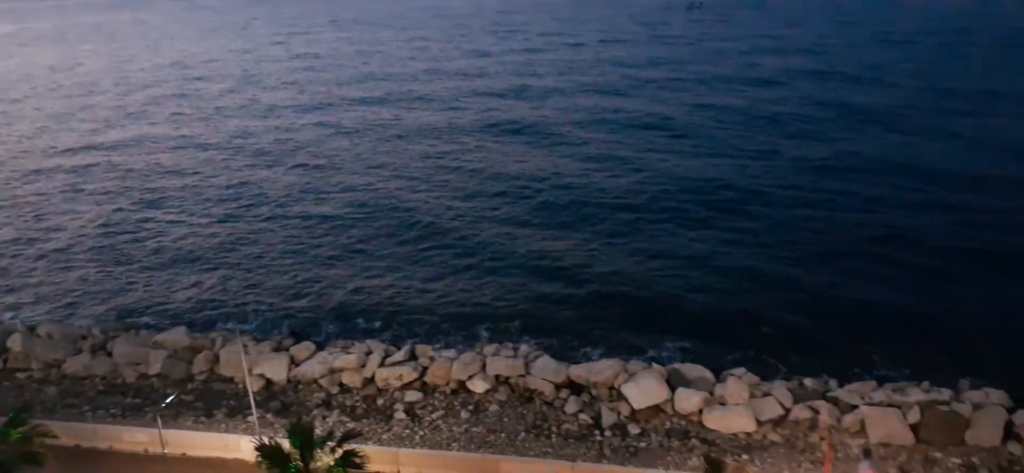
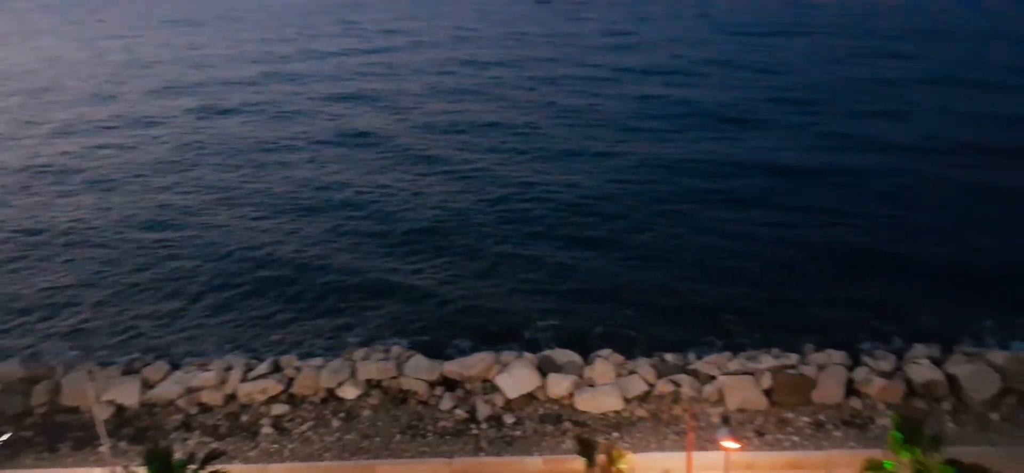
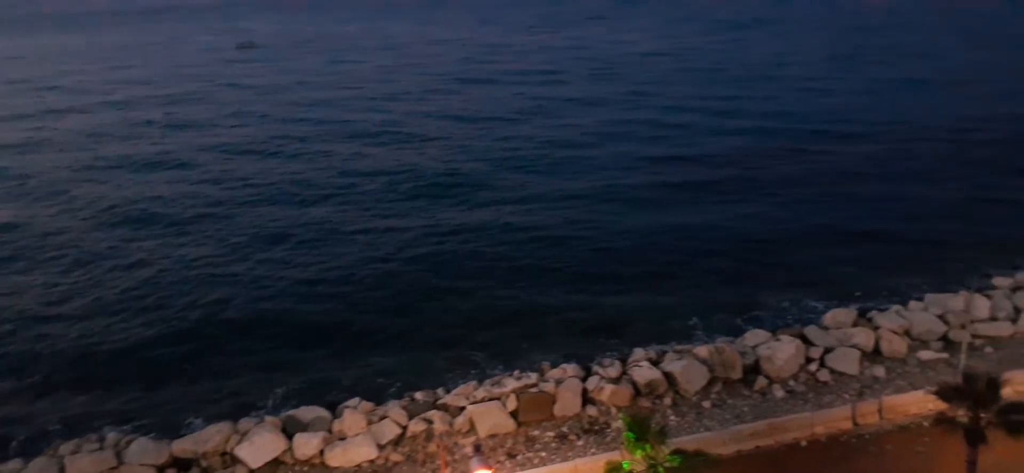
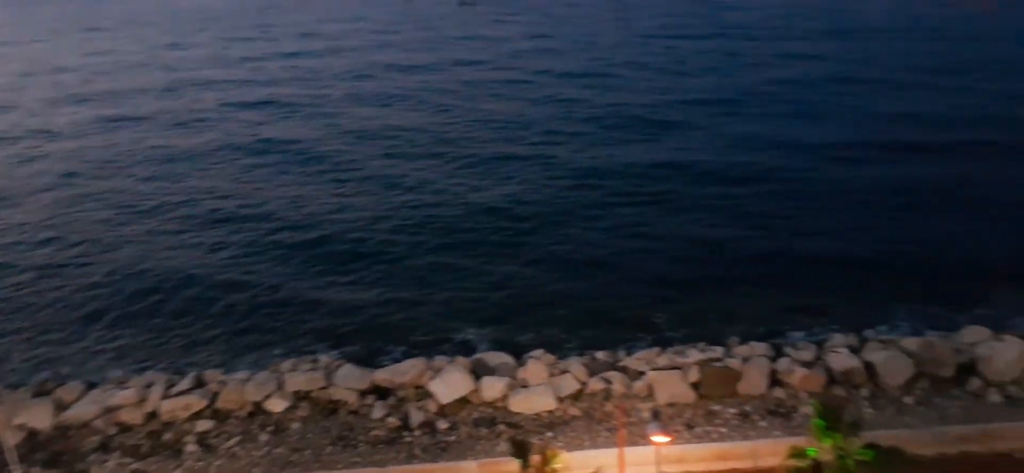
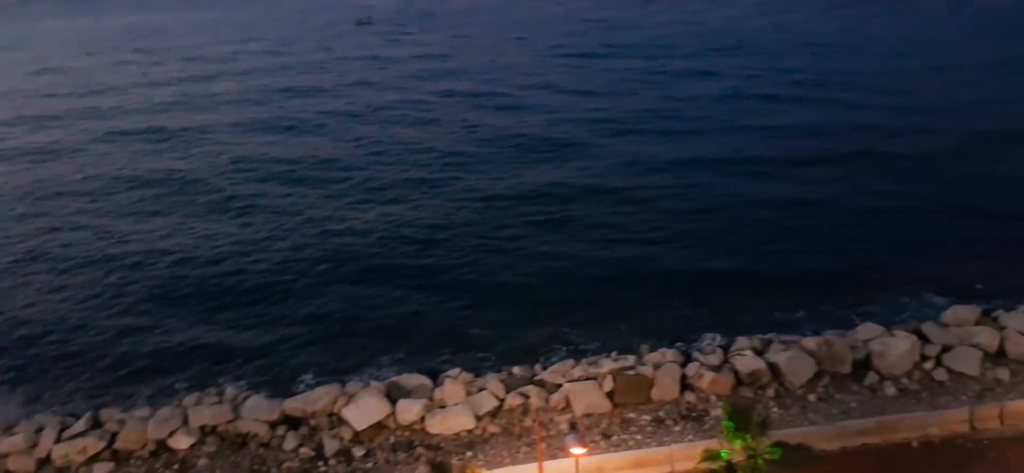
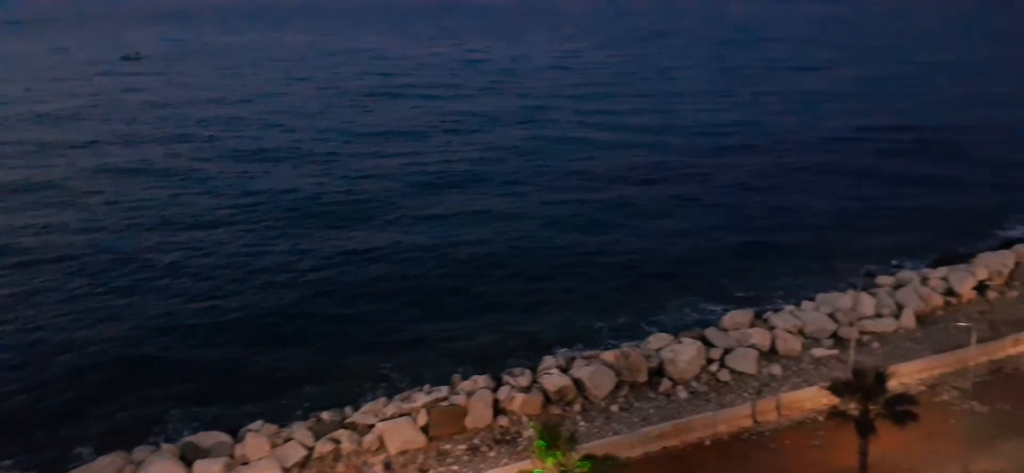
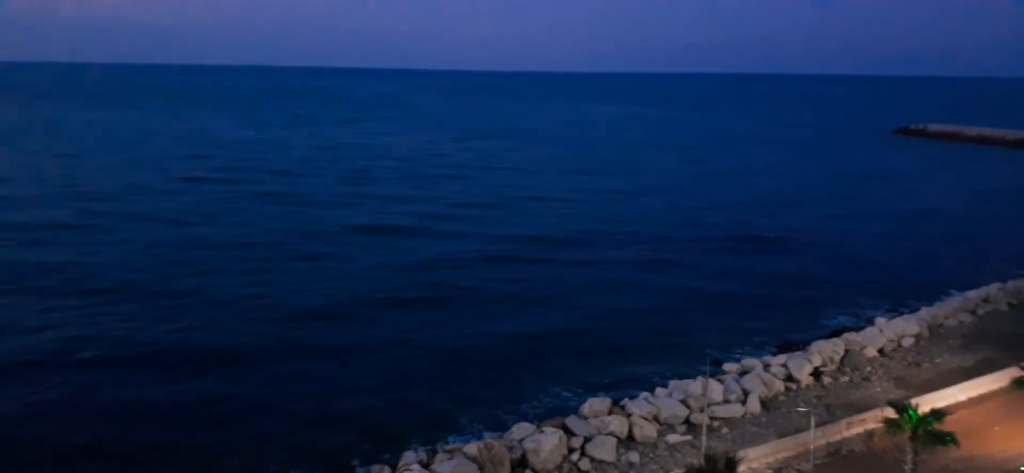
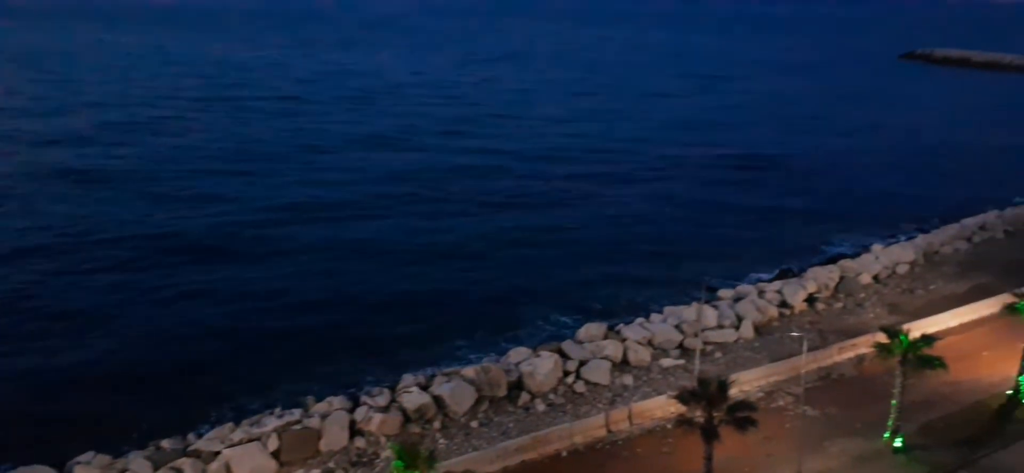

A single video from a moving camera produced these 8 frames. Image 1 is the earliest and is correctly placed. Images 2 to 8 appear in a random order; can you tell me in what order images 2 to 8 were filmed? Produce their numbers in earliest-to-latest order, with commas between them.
2, 4, 5, 3, 6, 8, 7
